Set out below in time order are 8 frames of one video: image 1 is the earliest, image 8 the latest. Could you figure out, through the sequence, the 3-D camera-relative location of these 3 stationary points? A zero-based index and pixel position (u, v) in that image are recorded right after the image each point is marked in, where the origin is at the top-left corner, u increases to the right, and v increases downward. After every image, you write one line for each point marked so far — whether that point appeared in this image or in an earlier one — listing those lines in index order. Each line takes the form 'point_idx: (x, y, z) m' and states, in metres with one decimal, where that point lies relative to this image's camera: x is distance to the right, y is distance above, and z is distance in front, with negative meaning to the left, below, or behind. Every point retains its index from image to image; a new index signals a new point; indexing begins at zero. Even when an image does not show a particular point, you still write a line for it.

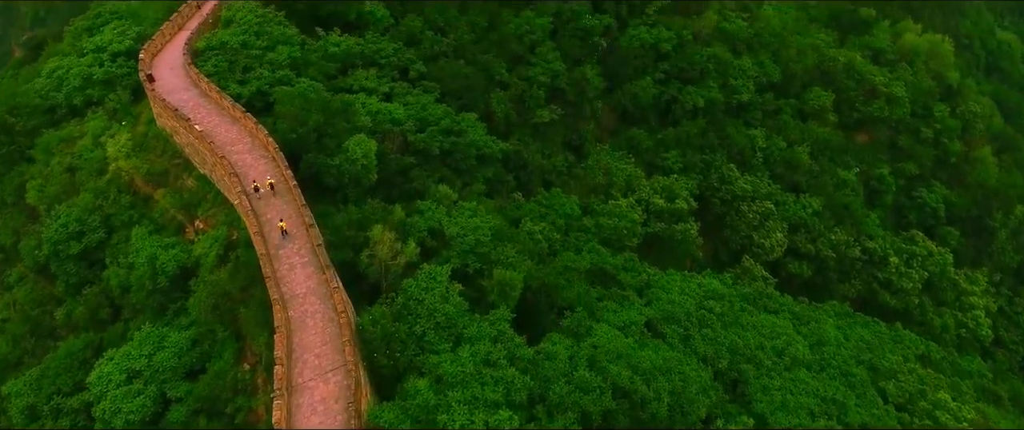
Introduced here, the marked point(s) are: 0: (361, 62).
0: (-4.5, +4.5, +19.0) m
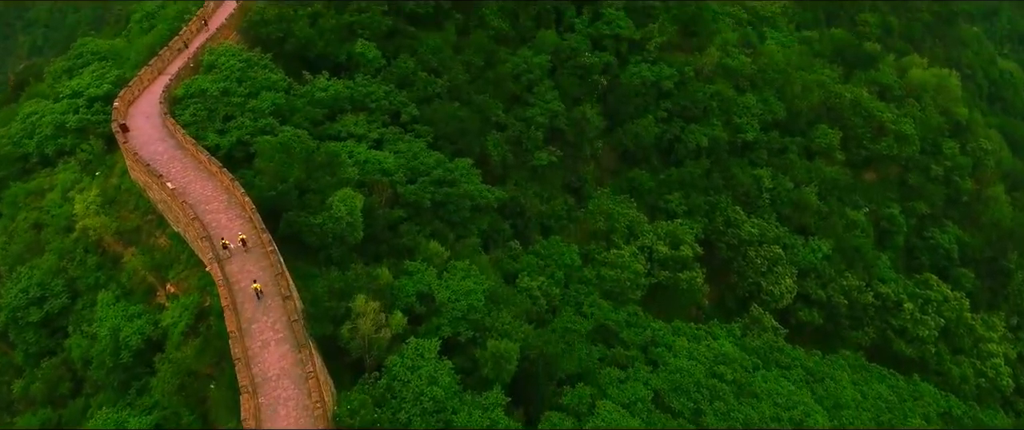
0: (-4.6, +3.1, +18.2) m
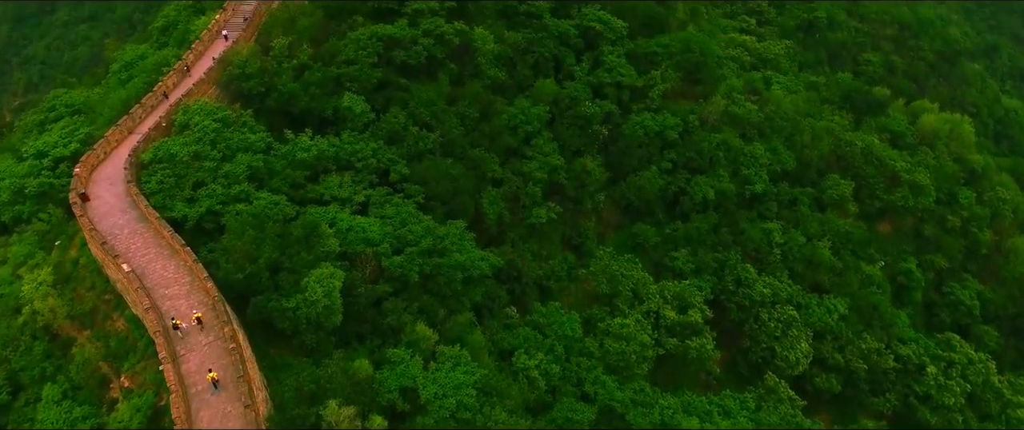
0: (-4.7, +1.3, +17.0) m
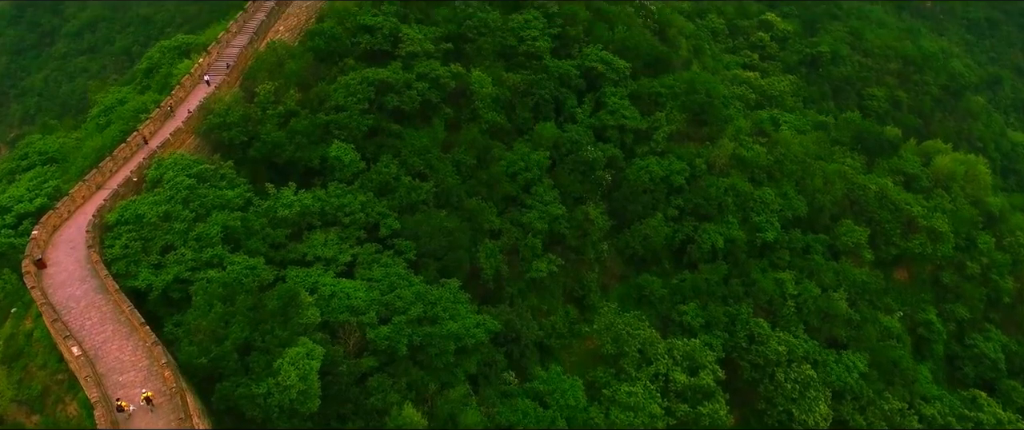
0: (-4.7, -0.1, +15.9) m
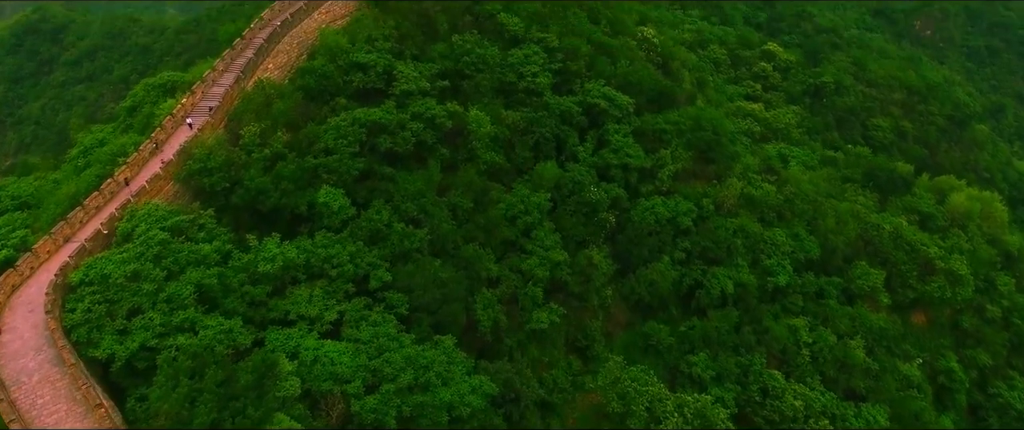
0: (-4.7, -1.4, +14.8) m
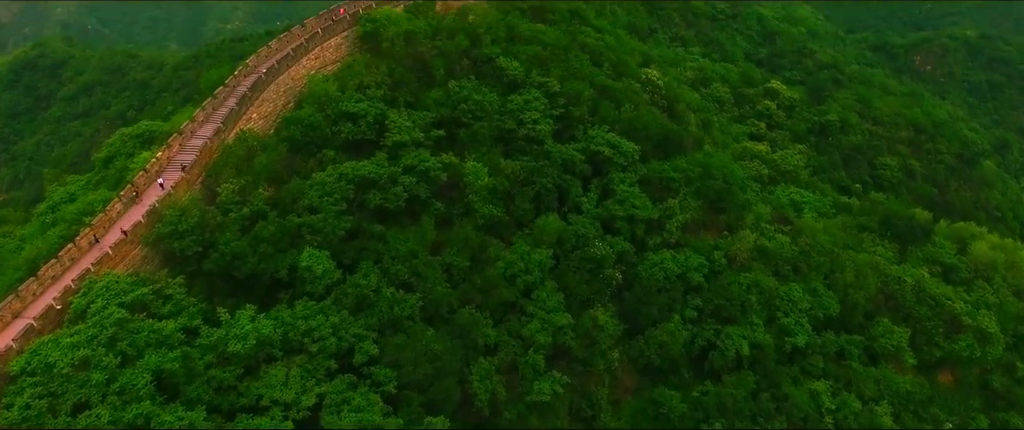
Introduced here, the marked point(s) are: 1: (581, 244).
0: (-4.8, -2.8, +13.4) m
1: (+2.1, -0.9, +19.8) m
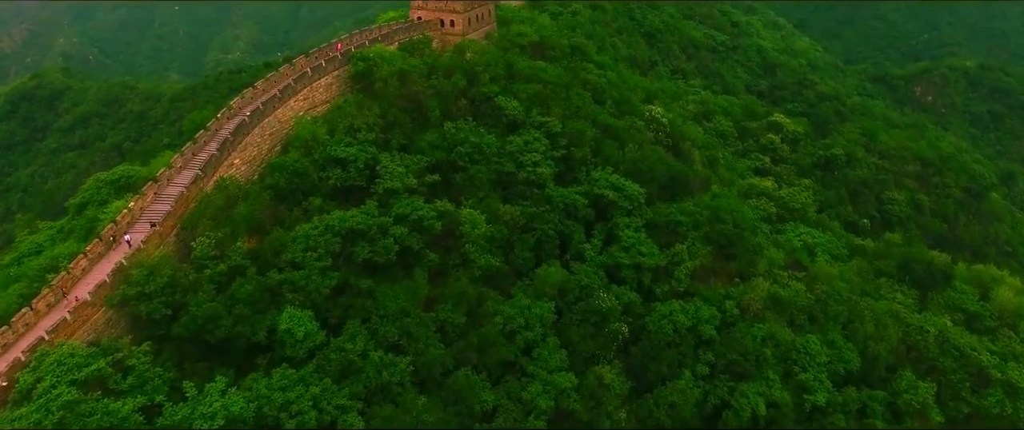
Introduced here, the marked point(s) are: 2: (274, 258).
0: (-4.8, -4.0, +12.1) m
1: (+2.1, -2.3, +18.6) m
2: (-5.5, -1.0, +14.9) m
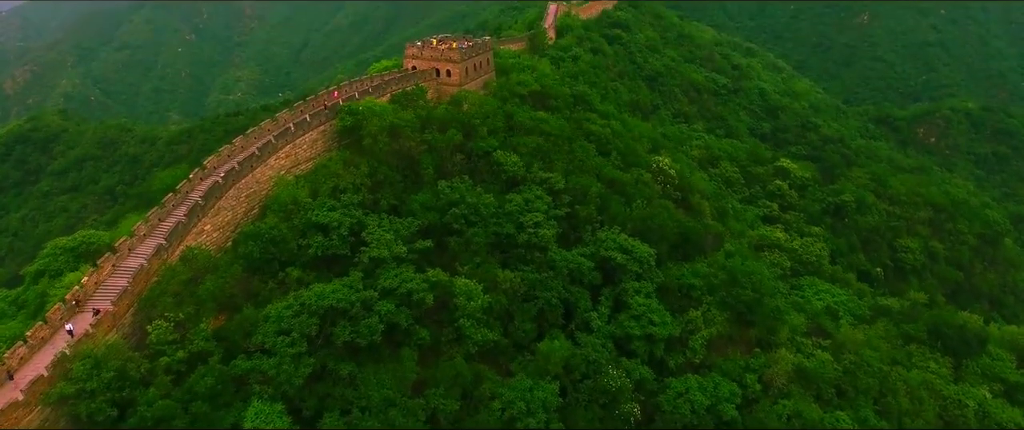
0: (-4.8, -5.4, +10.2) m
1: (+2.1, -4.1, +16.8) m
2: (-5.5, -2.6, +13.1) m
